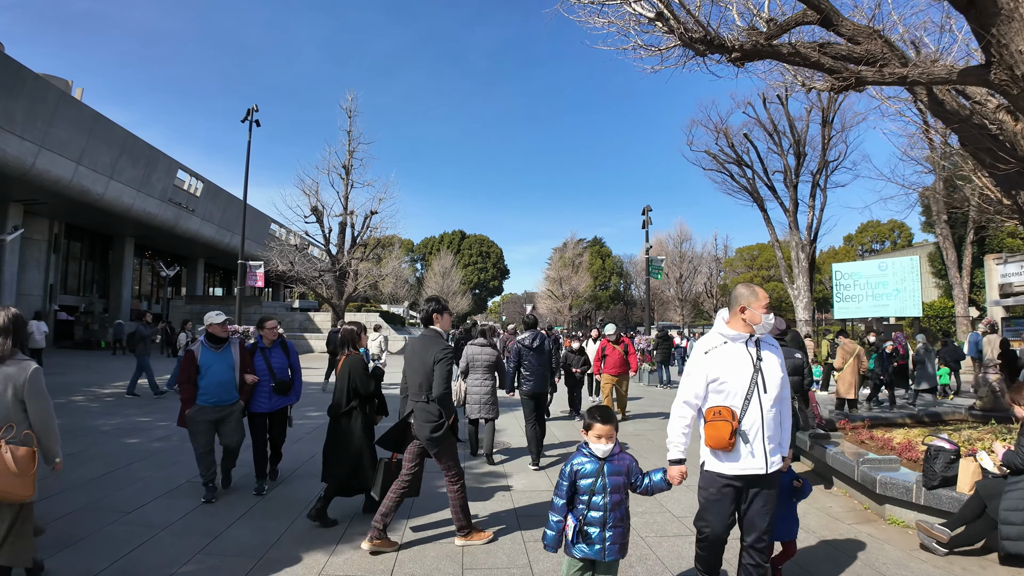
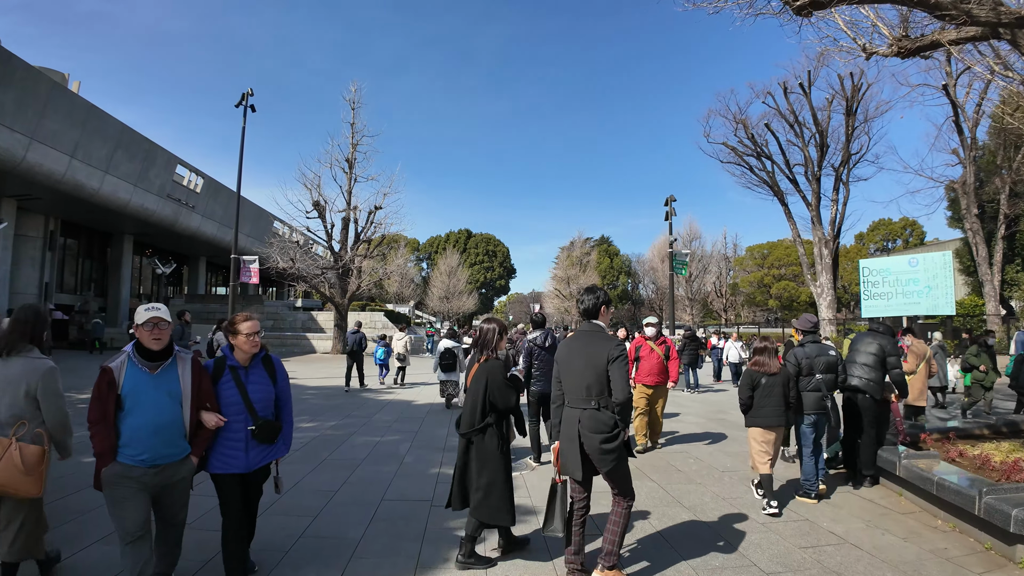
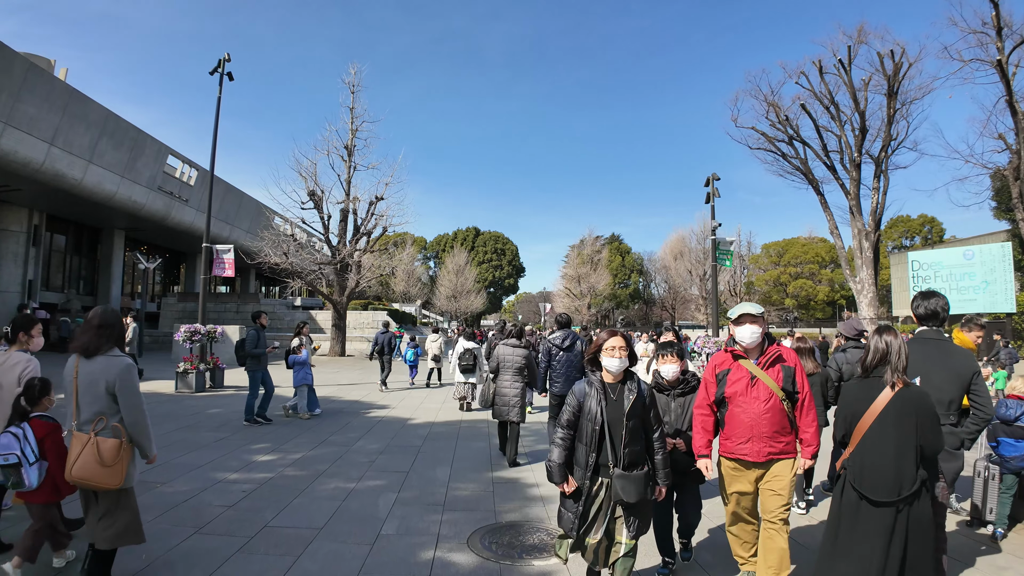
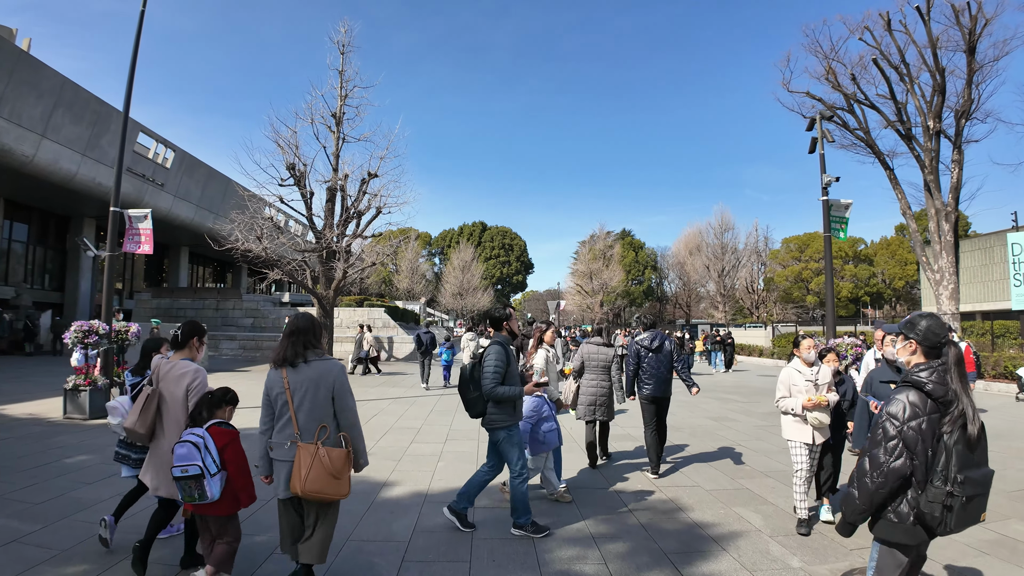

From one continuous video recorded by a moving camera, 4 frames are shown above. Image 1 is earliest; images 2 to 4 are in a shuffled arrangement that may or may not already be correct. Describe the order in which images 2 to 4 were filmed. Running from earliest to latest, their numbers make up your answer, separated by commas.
2, 3, 4
